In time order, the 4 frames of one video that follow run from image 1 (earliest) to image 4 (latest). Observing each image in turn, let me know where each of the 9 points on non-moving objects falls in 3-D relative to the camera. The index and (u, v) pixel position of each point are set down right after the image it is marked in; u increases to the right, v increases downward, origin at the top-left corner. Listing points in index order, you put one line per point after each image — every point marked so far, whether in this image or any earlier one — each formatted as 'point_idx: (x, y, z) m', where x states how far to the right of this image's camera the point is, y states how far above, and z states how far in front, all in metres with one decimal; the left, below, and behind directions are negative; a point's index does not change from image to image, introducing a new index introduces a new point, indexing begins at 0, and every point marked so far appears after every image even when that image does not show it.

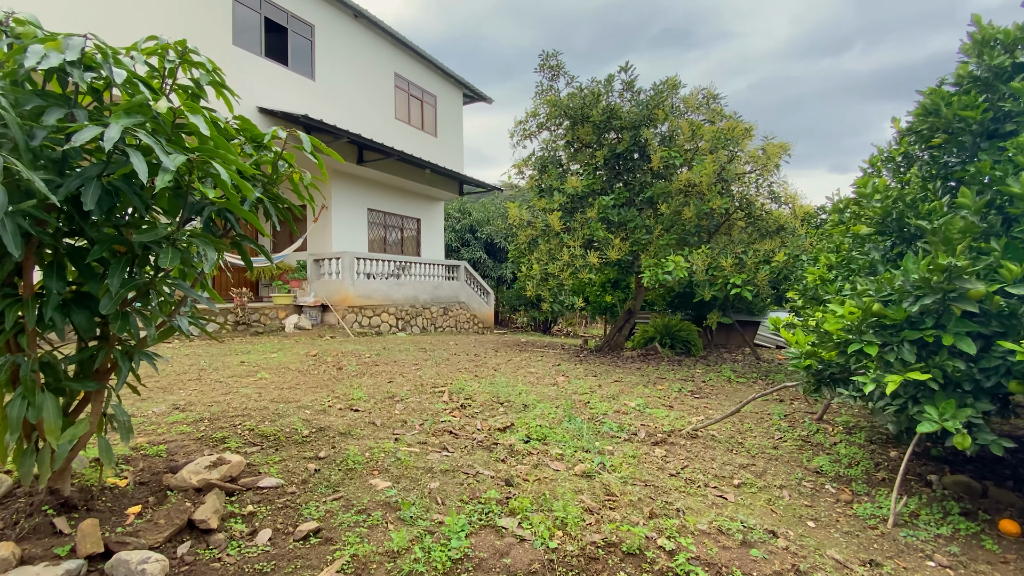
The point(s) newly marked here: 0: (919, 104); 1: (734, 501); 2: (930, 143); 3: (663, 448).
0: (+2.5, +1.1, +2.9) m
1: (+1.1, -1.1, +2.5) m
2: (+2.5, +0.9, +2.9) m
3: (+1.0, -1.1, +3.1) m
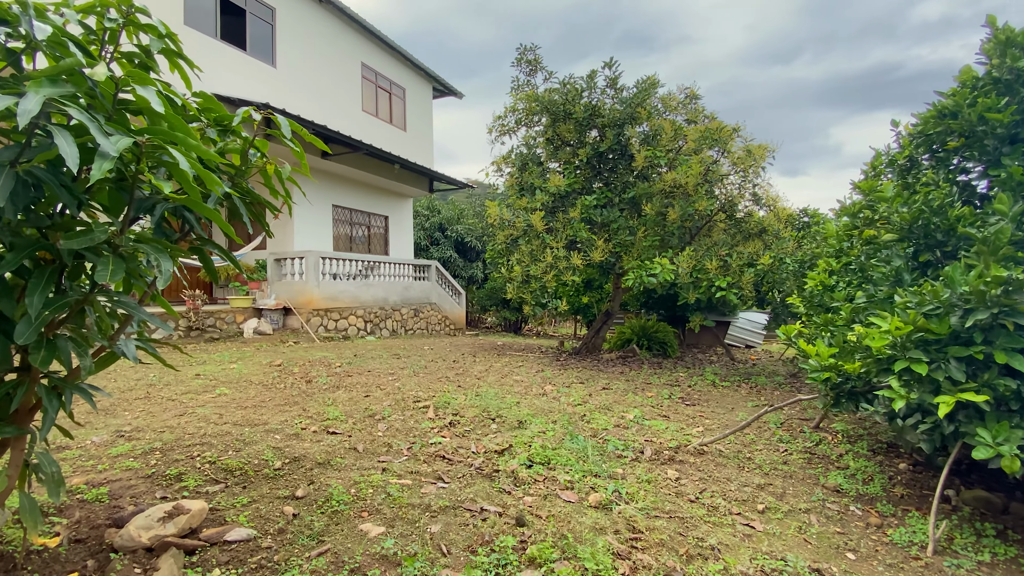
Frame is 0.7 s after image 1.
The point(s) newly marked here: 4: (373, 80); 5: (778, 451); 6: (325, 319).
0: (+2.5, +1.1, +2.8) m
1: (+1.2, -1.2, +2.3) m
2: (+2.6, +0.8, +2.8) m
3: (+1.0, -1.1, +2.9) m
4: (-3.2, +4.8, +10.9) m
5: (+1.9, -1.2, +3.4) m
6: (-3.4, -0.6, +8.7) m
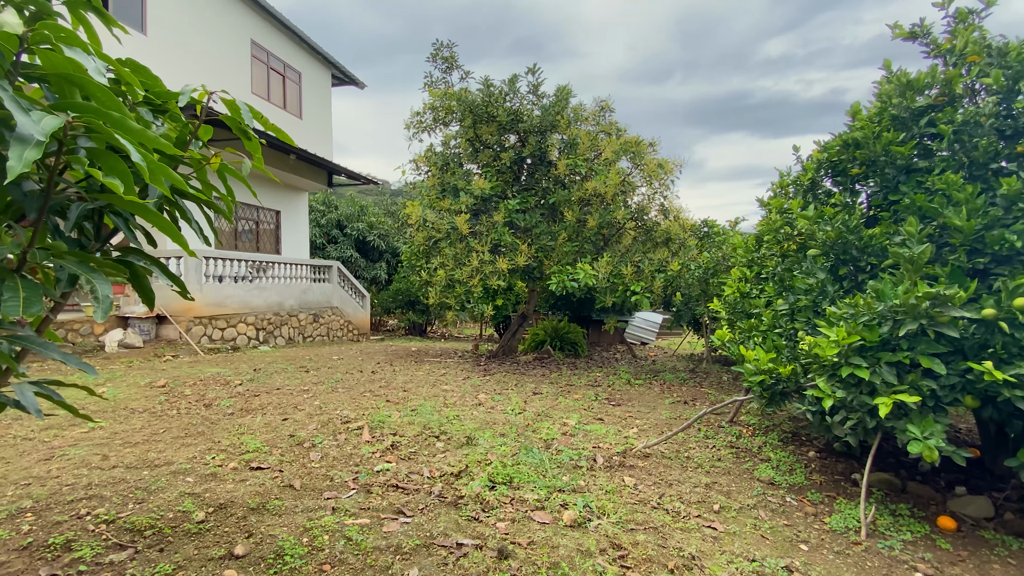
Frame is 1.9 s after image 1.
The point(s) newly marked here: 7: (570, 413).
0: (+2.2, +1.0, +3.2) m
1: (+1.1, -1.2, +2.4) m
2: (+2.3, +0.8, +3.2) m
3: (+0.7, -1.2, +3.0) m
4: (-5.1, +4.7, +9.8) m
5: (+1.5, -1.2, +3.7) m
6: (-4.9, -0.6, +7.6) m
7: (+0.5, -1.1, +4.3) m
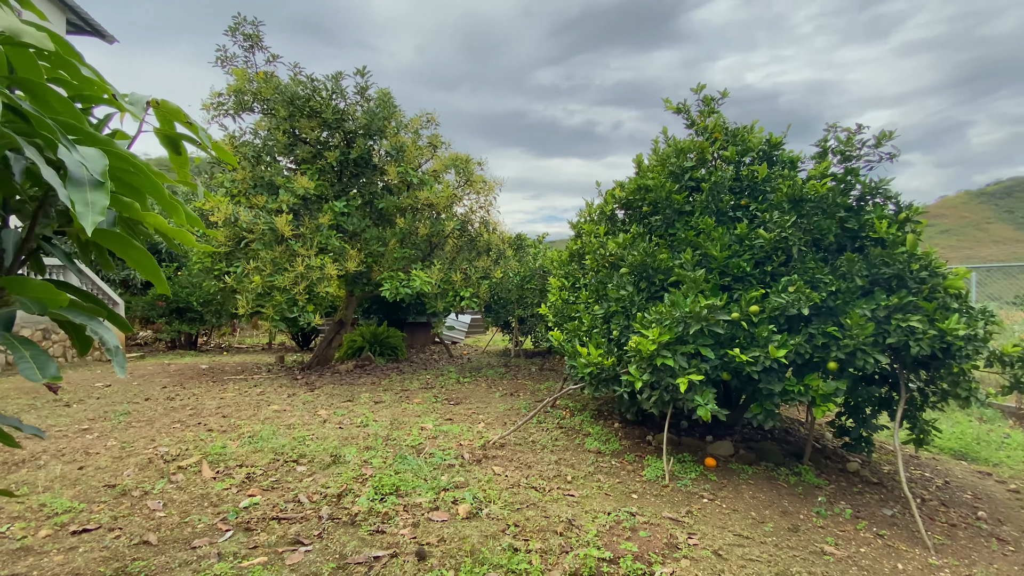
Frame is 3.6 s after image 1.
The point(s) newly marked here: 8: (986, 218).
0: (+1.1, +1.0, +4.2) m
1: (+0.4, -1.3, +3.0) m
2: (+1.2, +0.7, +4.2) m
3: (-0.1, -1.3, +3.4) m
4: (-8.4, +4.6, +7.1) m
5: (+0.3, -1.3, +4.3) m
6: (-7.1, -0.8, +5.2) m
7: (-0.9, -1.2, +4.5) m
8: (+12.8, +2.0, +12.8) m
